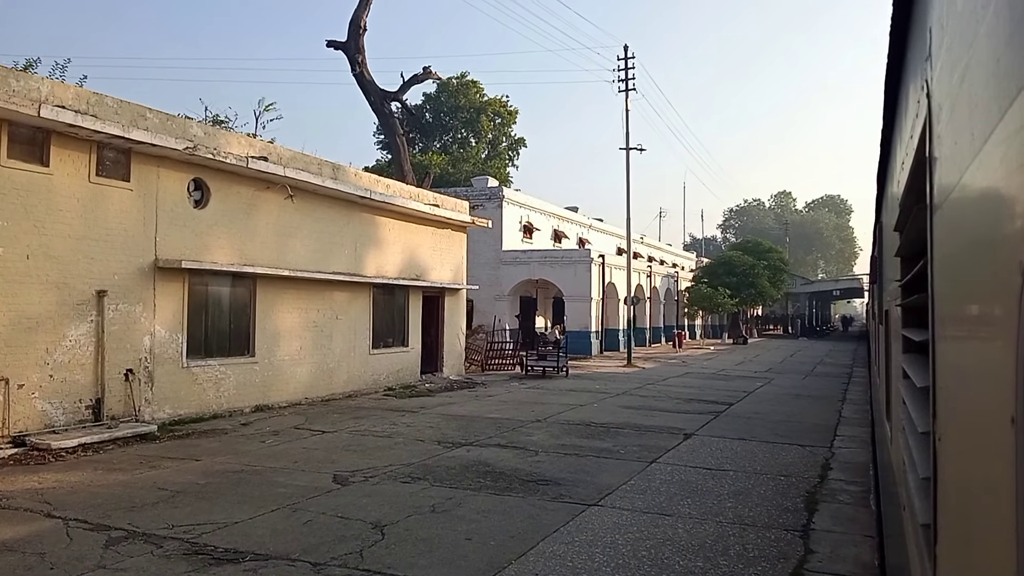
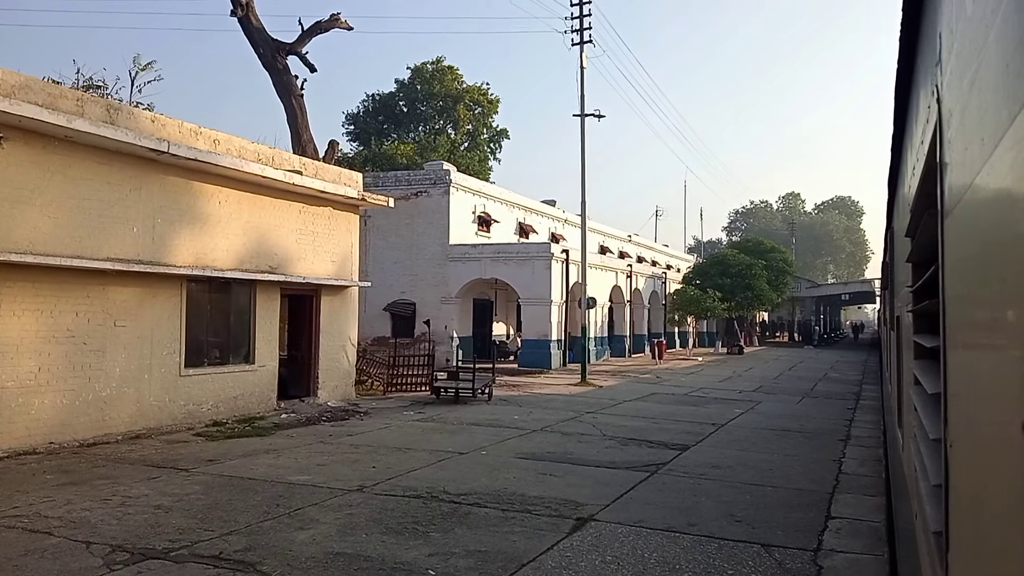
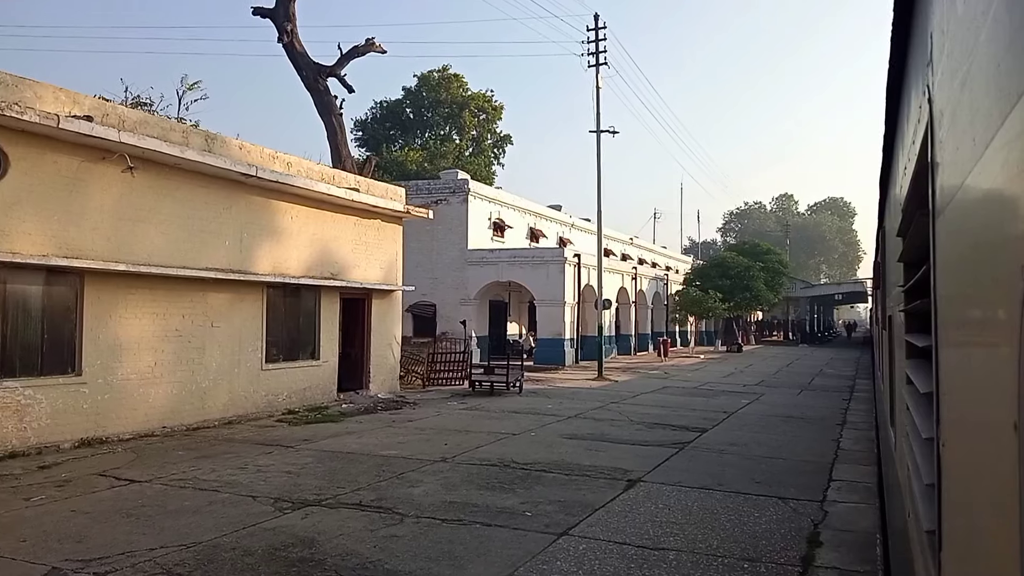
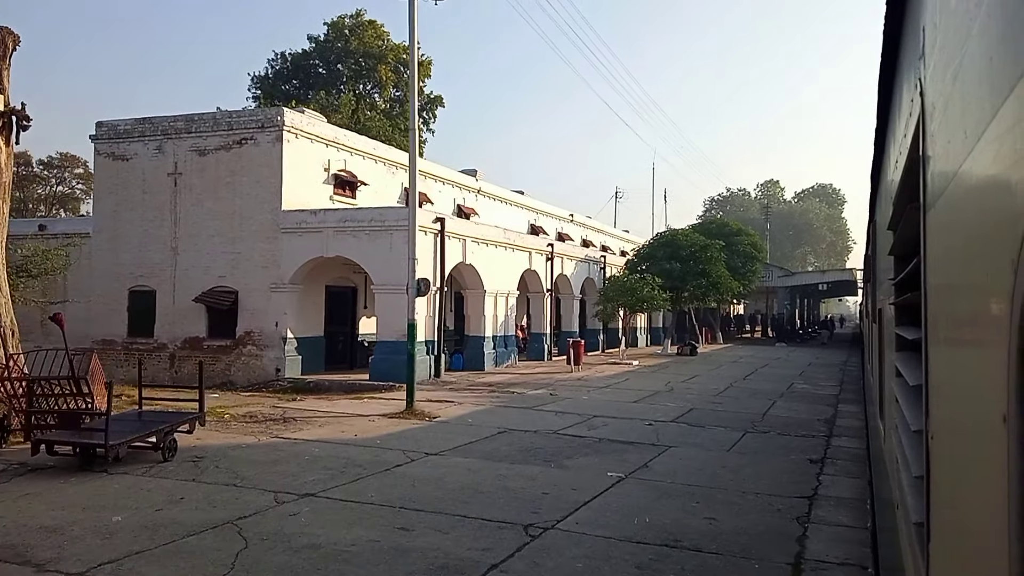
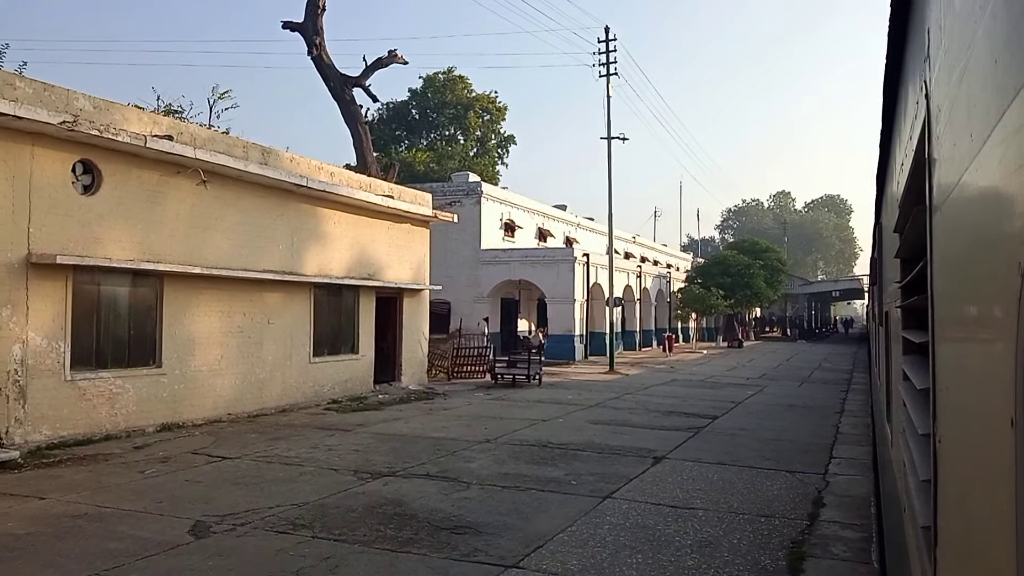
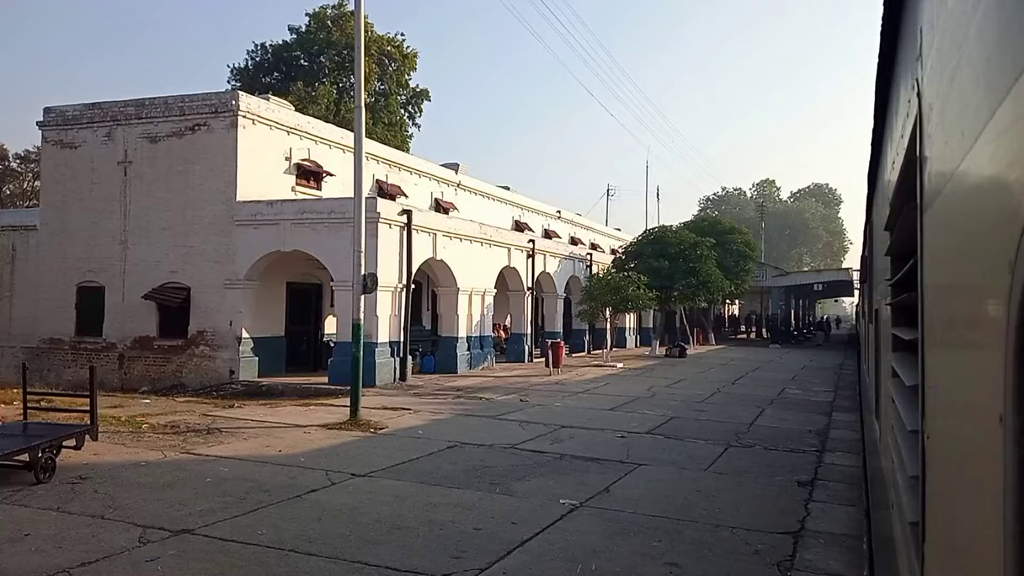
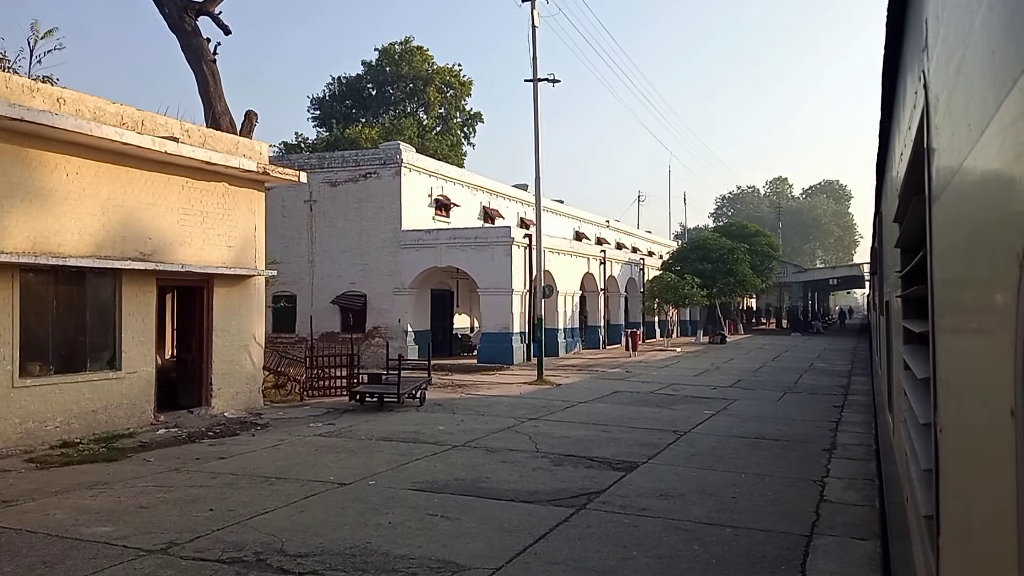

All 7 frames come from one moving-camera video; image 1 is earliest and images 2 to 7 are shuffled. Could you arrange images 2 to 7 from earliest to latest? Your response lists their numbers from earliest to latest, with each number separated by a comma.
5, 3, 2, 7, 4, 6
